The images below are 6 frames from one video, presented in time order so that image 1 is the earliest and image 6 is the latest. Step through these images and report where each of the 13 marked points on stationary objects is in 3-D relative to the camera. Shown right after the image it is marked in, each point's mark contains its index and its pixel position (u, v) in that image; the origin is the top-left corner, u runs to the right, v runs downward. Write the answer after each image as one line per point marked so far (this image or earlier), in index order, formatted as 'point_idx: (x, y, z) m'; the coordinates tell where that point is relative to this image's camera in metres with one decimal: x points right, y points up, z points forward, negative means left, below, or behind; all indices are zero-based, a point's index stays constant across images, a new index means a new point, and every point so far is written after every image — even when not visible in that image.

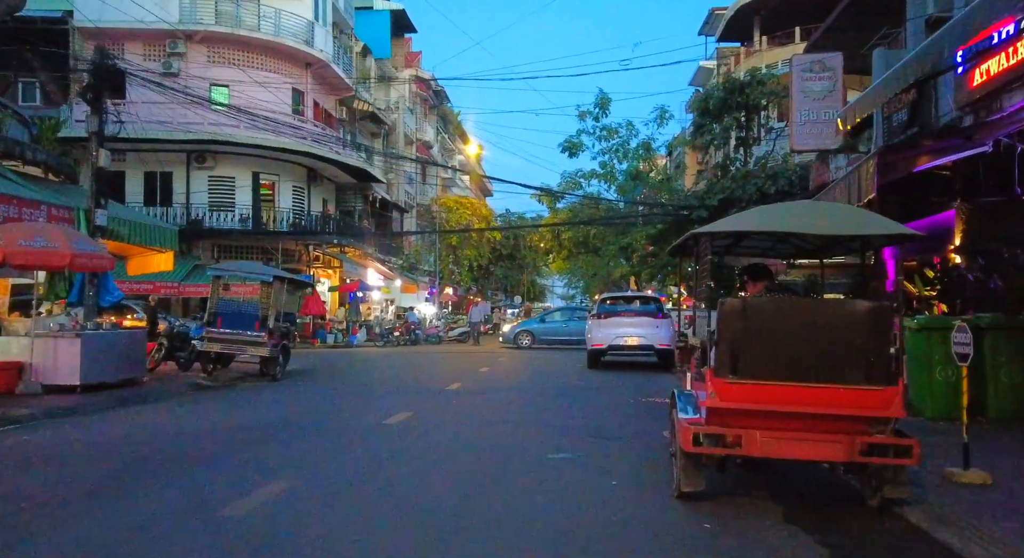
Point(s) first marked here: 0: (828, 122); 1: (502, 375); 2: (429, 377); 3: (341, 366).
0: (+6.6, +3.3, +16.5) m
1: (-0.2, -2.0, +16.0) m
2: (-1.6, -2.1, +15.6) m
3: (-3.9, -2.1, +17.8) m
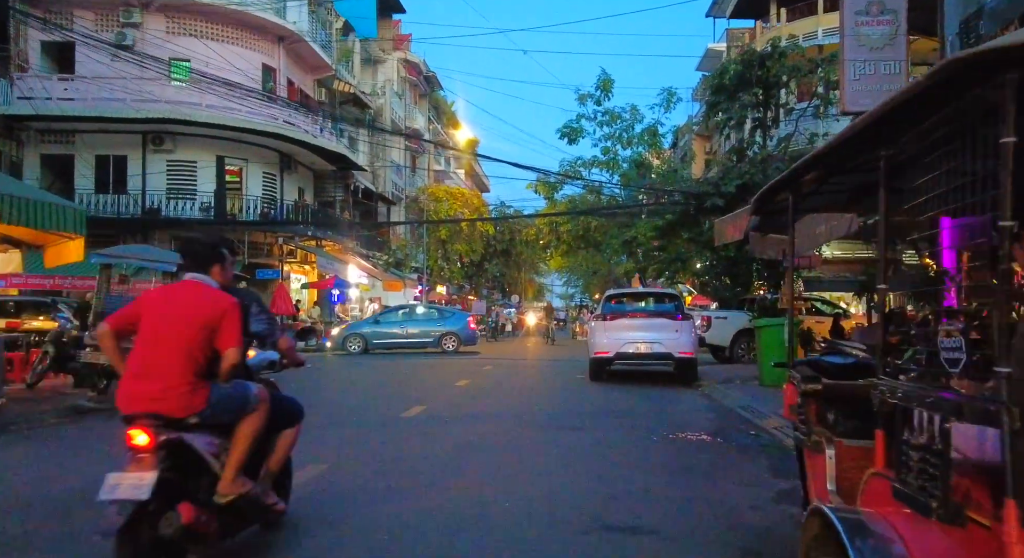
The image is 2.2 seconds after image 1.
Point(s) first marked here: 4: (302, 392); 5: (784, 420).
0: (+6.3, +3.4, +13.3) m
1: (-0.5, -1.9, +12.9) m
2: (-1.9, -1.9, +12.4) m
3: (-4.1, -2.0, +14.6) m
4: (-3.5, -2.0, +13.0) m
5: (+3.0, -1.6, +8.8) m
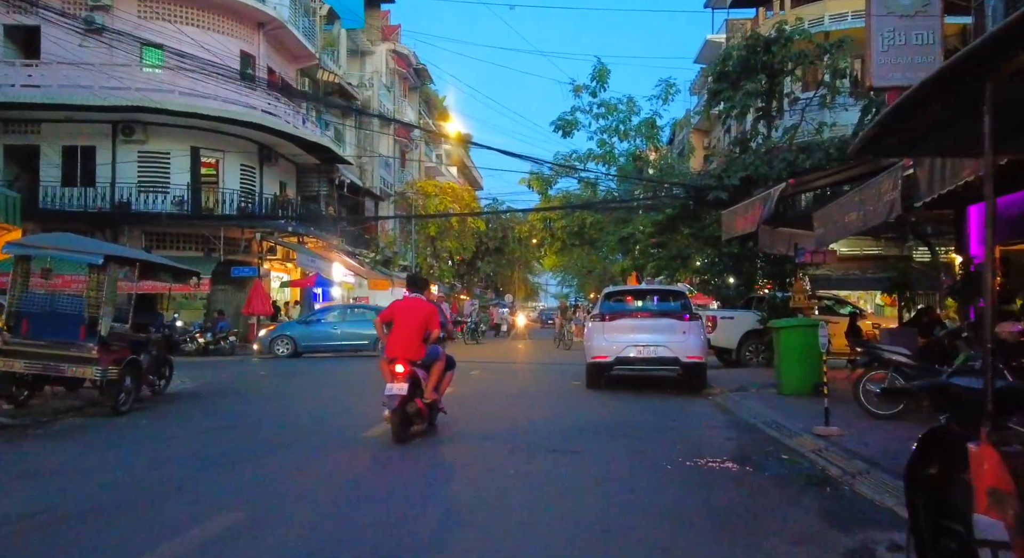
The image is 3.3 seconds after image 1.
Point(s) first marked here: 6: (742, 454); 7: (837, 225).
0: (+6.1, +3.5, +11.9) m
1: (-0.7, -1.8, +11.4) m
2: (-2.1, -1.9, +11.0) m
3: (-4.3, -1.9, +13.1) m
4: (-3.7, -1.9, +11.6) m
5: (+2.9, -1.5, +7.4) m
6: (+2.1, -1.6, +7.2) m
7: (+4.4, +0.7, +10.5) m
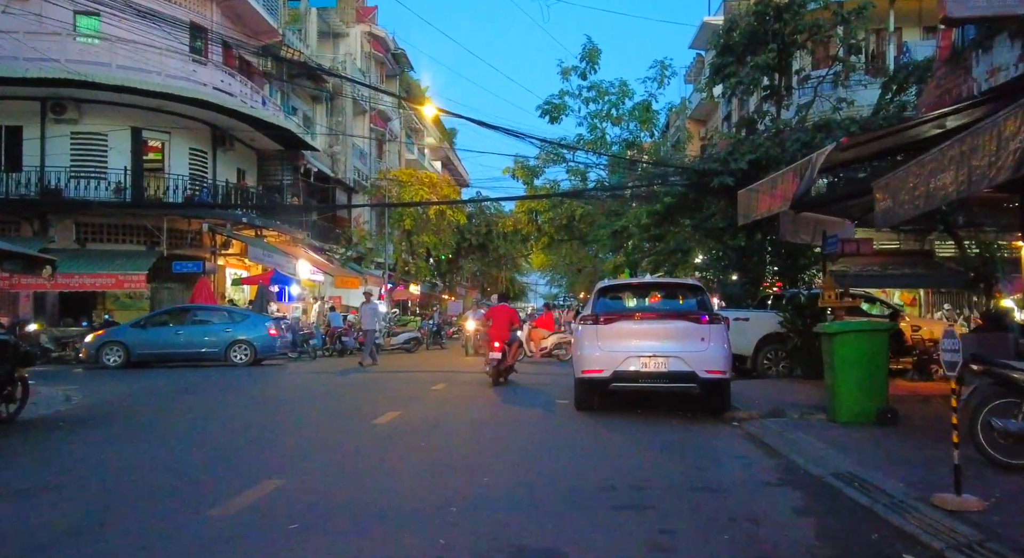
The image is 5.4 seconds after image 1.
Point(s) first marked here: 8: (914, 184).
0: (+5.7, +3.6, +9.1) m
1: (-1.1, -1.7, +8.5) m
2: (-2.5, -1.8, +8.1) m
3: (-4.7, -1.8, +10.2) m
4: (-4.1, -1.8, +8.6) m
5: (+2.5, -1.4, +4.5) m
6: (+1.8, -1.5, +4.3) m
7: (+4.0, +0.8, +7.7) m
8: (+4.0, +0.9, +7.8) m
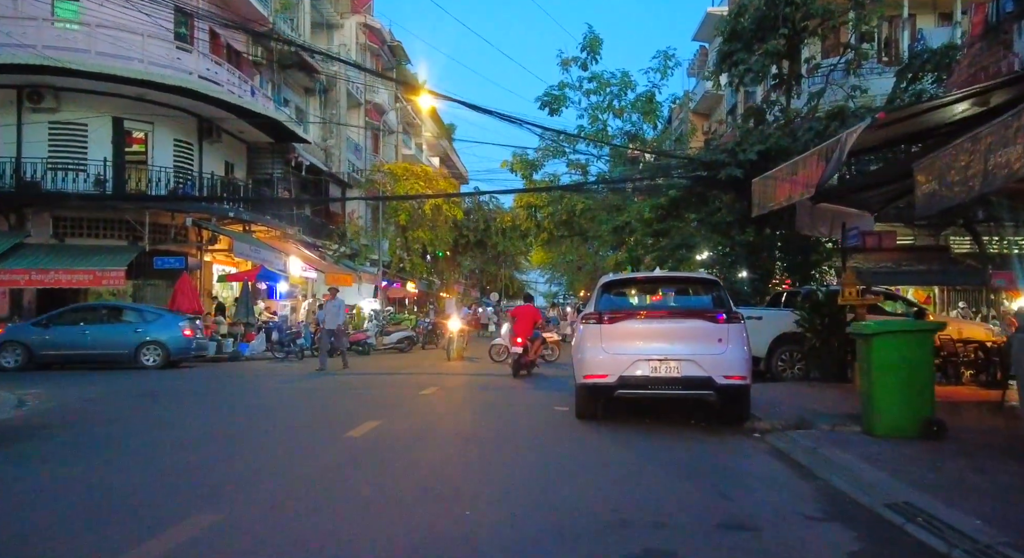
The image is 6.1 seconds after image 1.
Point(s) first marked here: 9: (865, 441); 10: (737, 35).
0: (+5.6, +3.7, +8.0) m
1: (-1.1, -1.7, +7.5) m
2: (-2.5, -1.7, +7.0) m
3: (-4.8, -1.7, +9.1) m
4: (-4.1, -1.7, +7.6) m
5: (+2.5, -1.3, +3.5) m
6: (+1.7, -1.4, +3.3) m
7: (+3.9, +0.9, +6.6) m
8: (+3.9, +1.0, +6.7) m
9: (+3.3, -1.5, +7.4) m
10: (+6.0, +6.5, +20.7) m
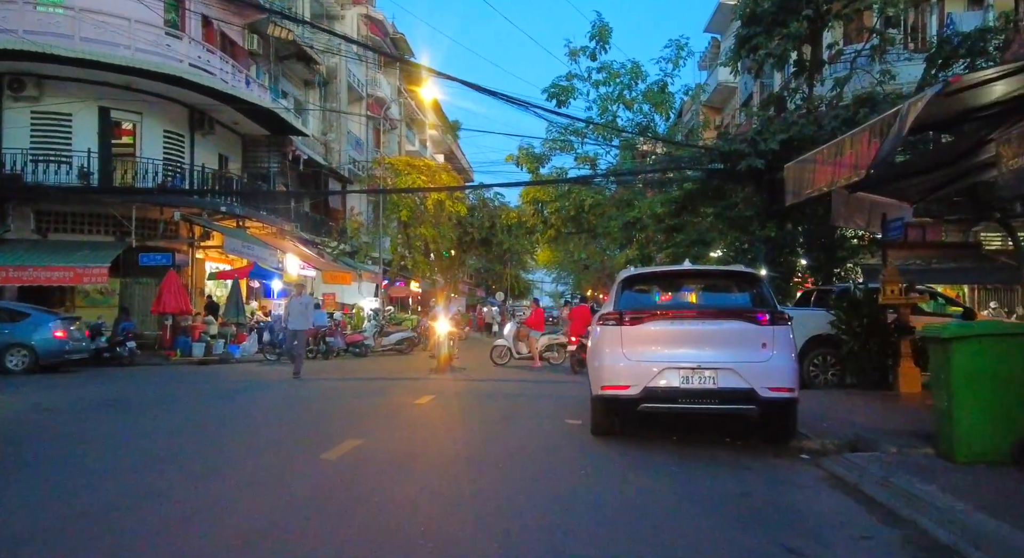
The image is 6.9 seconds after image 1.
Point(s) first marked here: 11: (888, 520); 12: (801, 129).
0: (+5.7, +3.7, +6.8) m
1: (-1.1, -1.6, +6.3) m
2: (-2.5, -1.6, +5.8) m
3: (-4.8, -1.6, +7.9) m
4: (-4.1, -1.7, +6.4) m
5: (+2.5, -1.3, +2.3) m
6: (+1.7, -1.4, +2.1) m
7: (+3.9, +0.9, +5.4) m
8: (+3.9, +1.1, +5.5) m
9: (+3.4, -1.5, +6.1) m
10: (+6.1, +6.5, +19.5) m
11: (+2.3, -1.5, +4.8) m
12: (+6.7, +3.5, +17.9) m
